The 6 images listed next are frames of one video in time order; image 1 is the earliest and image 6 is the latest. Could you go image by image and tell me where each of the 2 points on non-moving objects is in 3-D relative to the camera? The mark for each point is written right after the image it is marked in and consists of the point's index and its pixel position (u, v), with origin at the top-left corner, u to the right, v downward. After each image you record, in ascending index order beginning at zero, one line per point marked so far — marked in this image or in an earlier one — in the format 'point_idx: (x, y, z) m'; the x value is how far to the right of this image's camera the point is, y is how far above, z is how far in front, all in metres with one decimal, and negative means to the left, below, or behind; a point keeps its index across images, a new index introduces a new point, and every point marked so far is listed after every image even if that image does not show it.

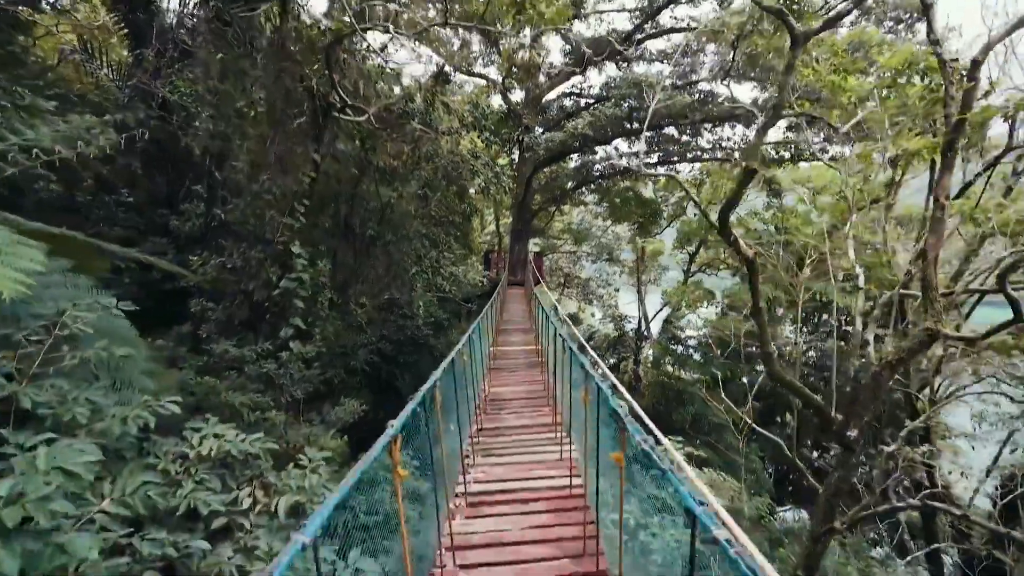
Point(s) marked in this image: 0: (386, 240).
0: (-1.3, +0.5, +5.4) m
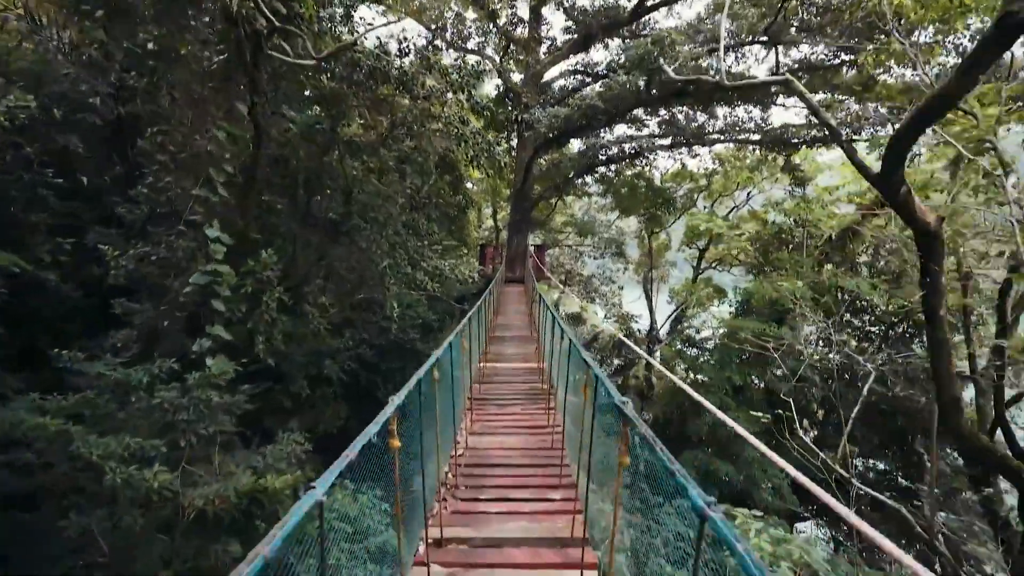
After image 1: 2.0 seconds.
0: (-1.3, +0.5, +4.5) m
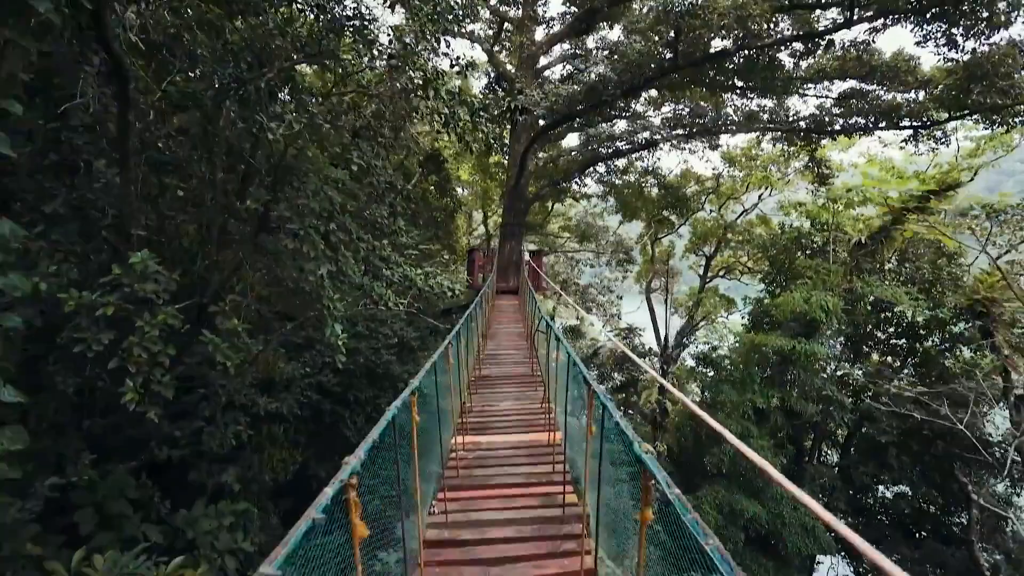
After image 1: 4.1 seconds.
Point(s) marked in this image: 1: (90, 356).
0: (-1.4, +0.4, +3.4) m
1: (-1.9, -0.3, +2.3) m
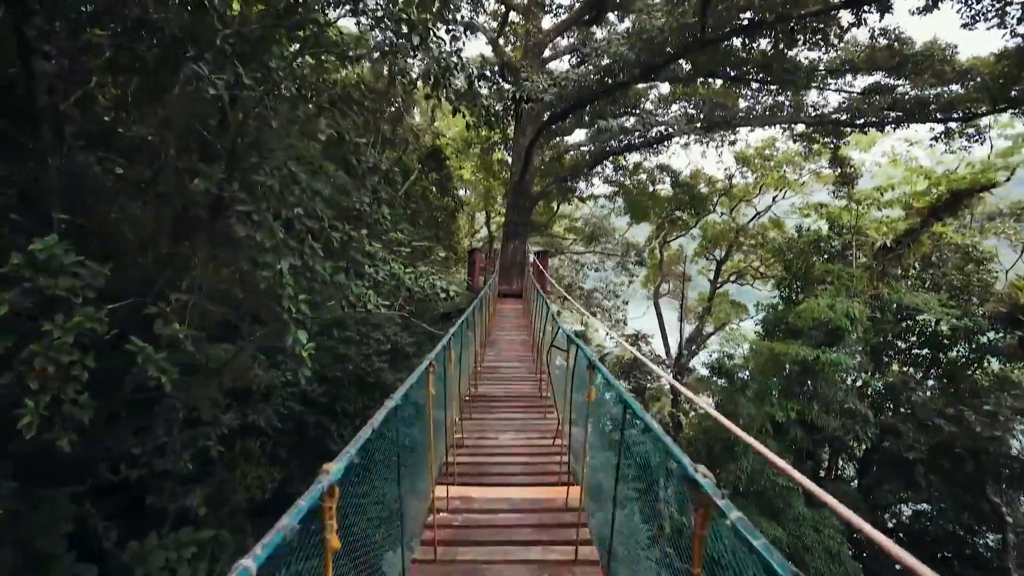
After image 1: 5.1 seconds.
0: (-1.4, +0.4, +2.9) m
1: (-1.8, -0.3, +1.8) m
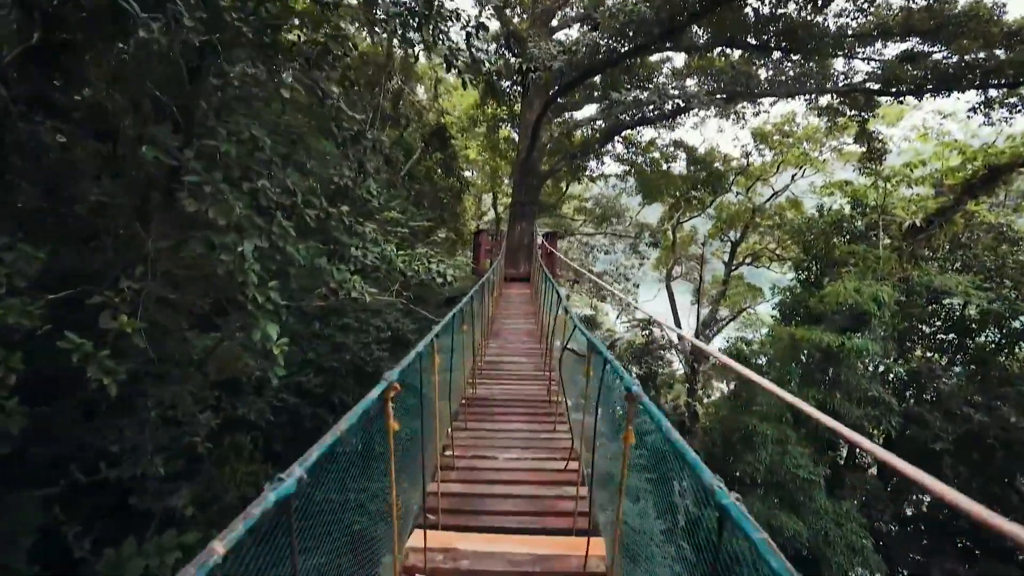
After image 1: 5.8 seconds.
0: (-1.3, +0.5, +2.6) m
1: (-1.8, -0.2, +1.5) m
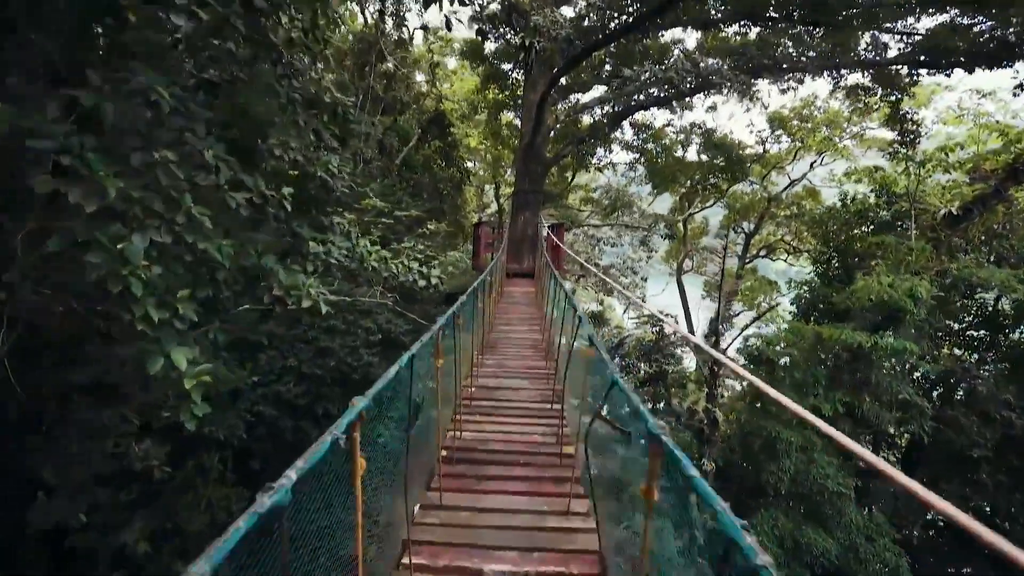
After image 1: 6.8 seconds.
0: (-1.3, +0.5, +2.1) m
1: (-1.8, -0.3, +1.0) m
